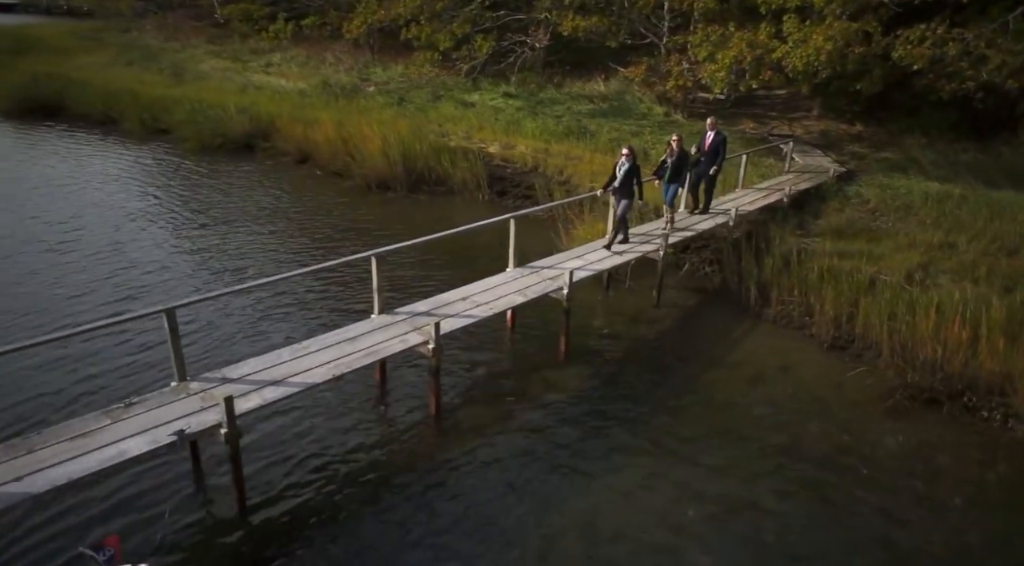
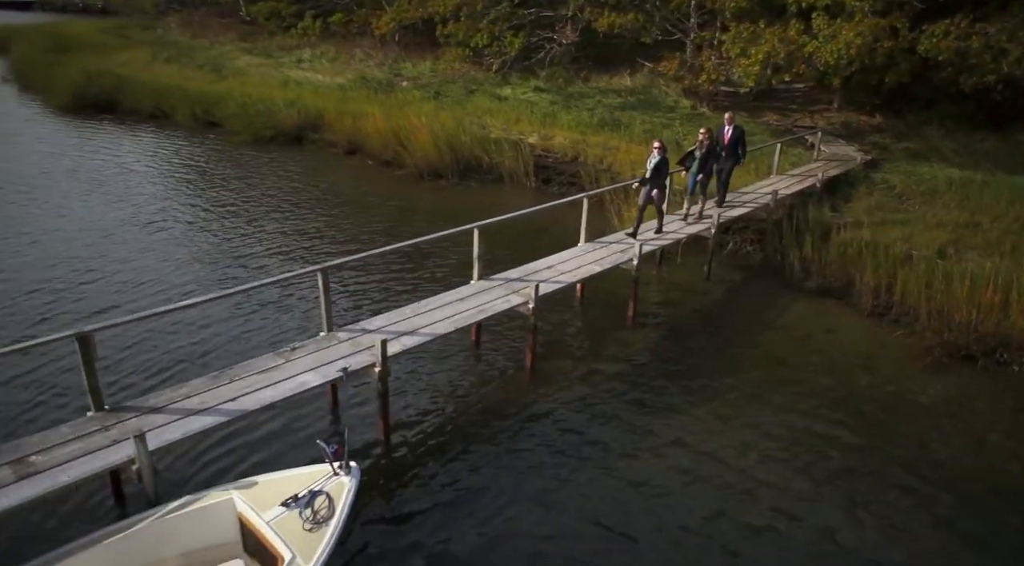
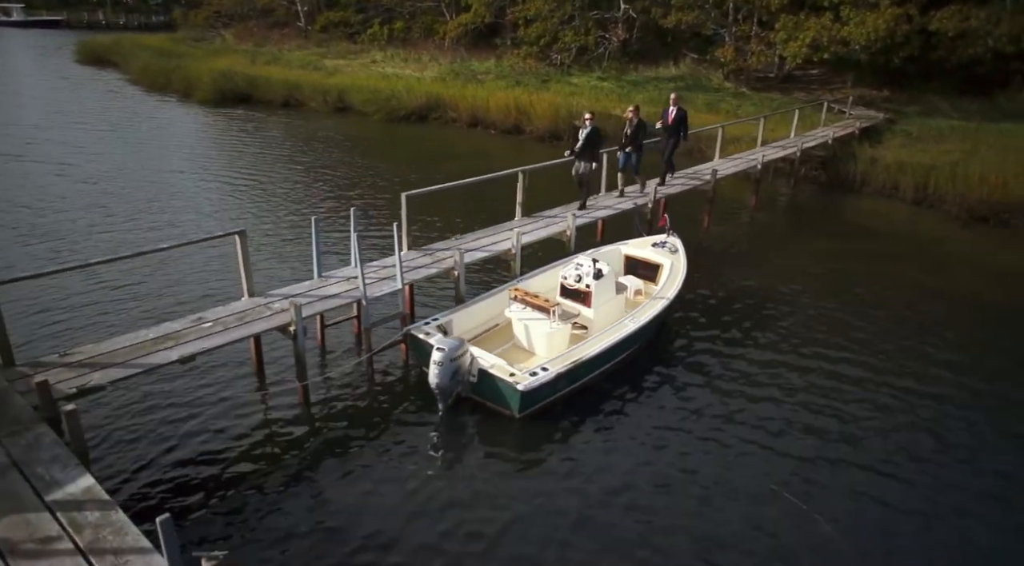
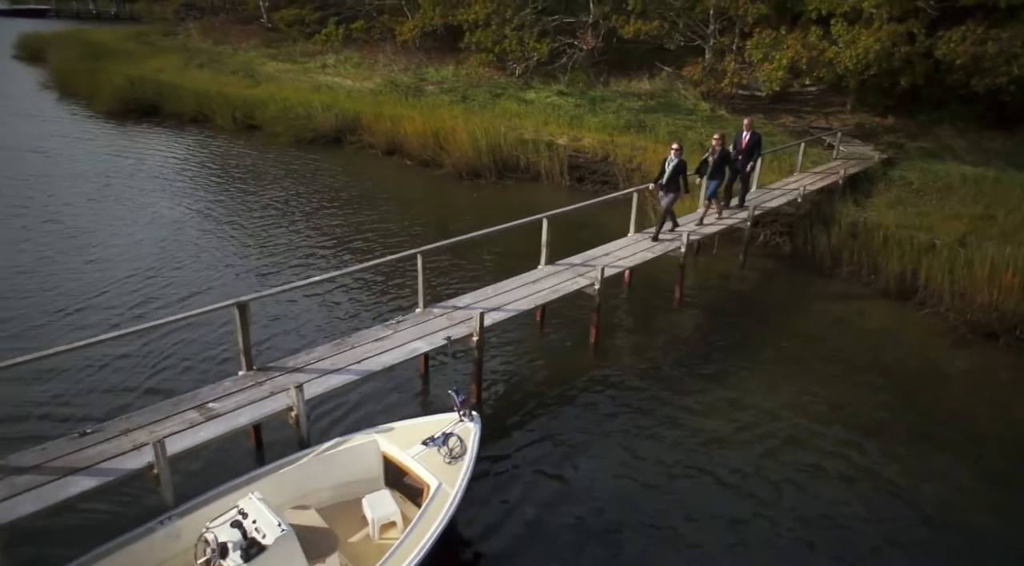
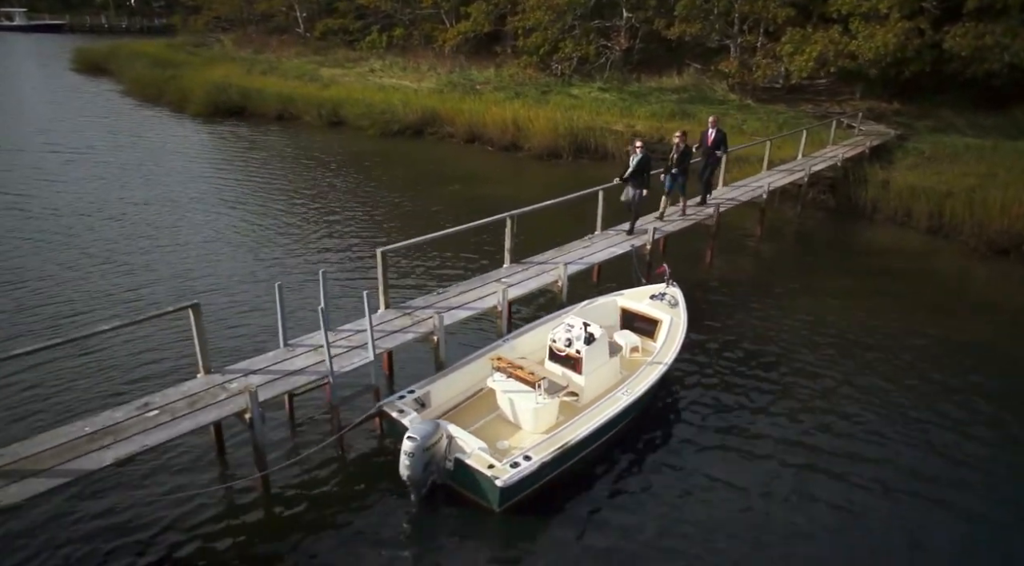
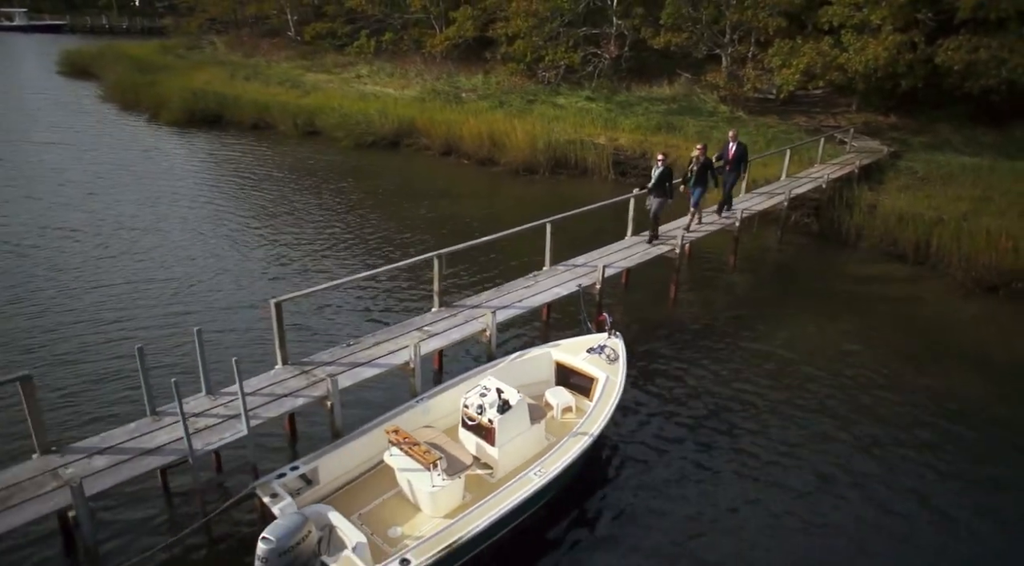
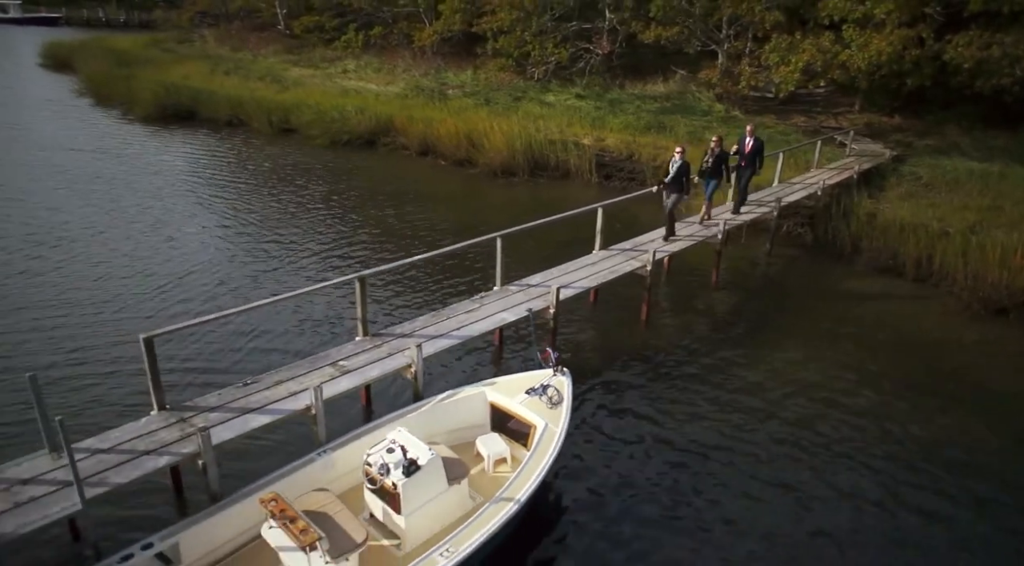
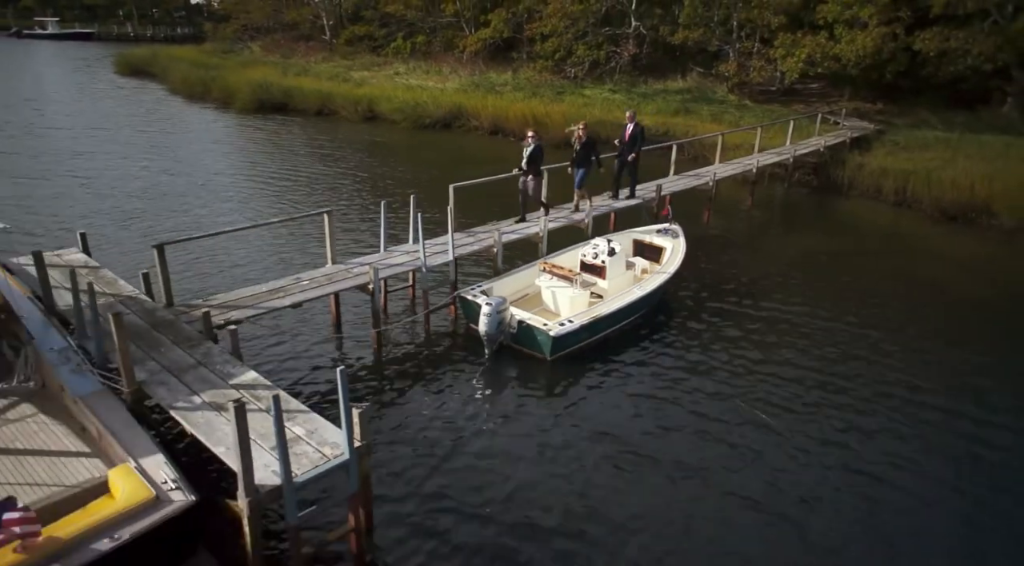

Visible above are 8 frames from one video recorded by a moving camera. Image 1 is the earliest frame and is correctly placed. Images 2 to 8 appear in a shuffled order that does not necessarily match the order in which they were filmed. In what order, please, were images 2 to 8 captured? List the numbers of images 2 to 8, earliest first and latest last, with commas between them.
2, 4, 7, 6, 5, 3, 8
